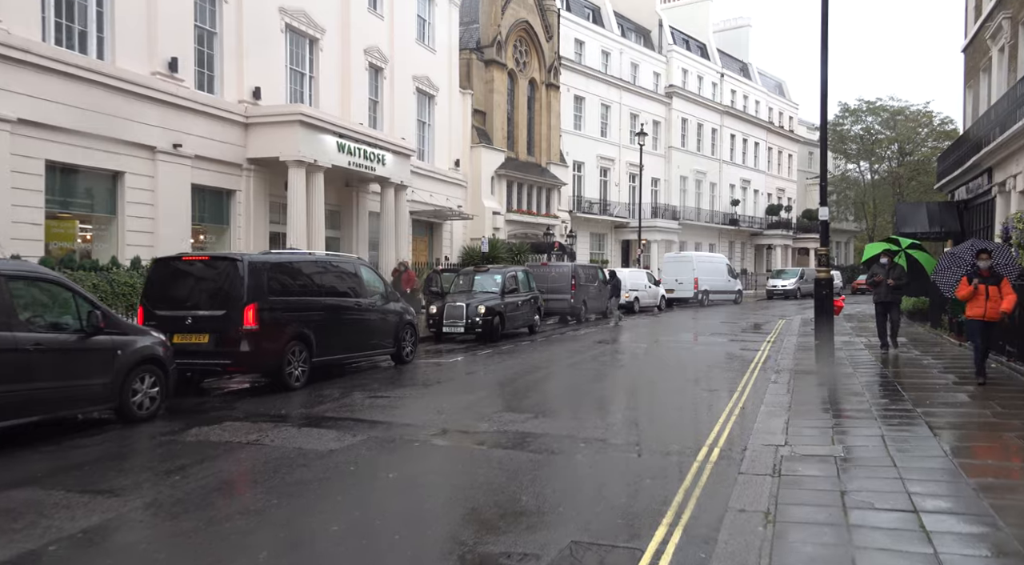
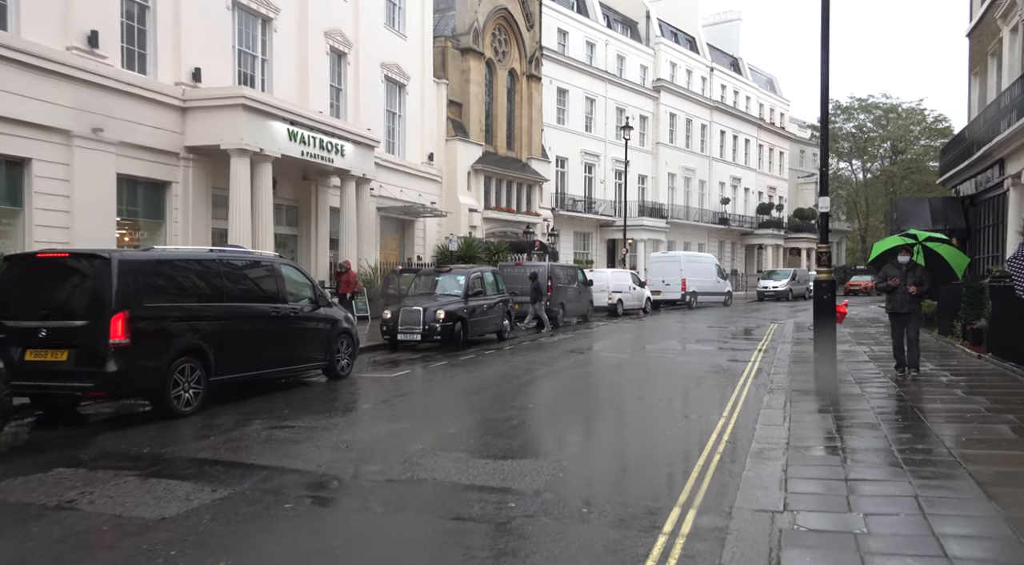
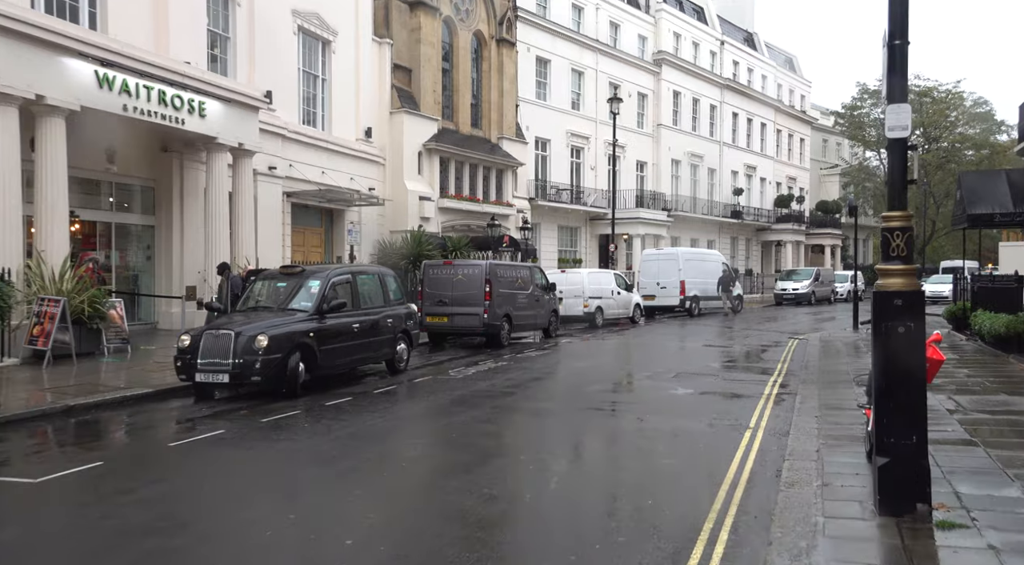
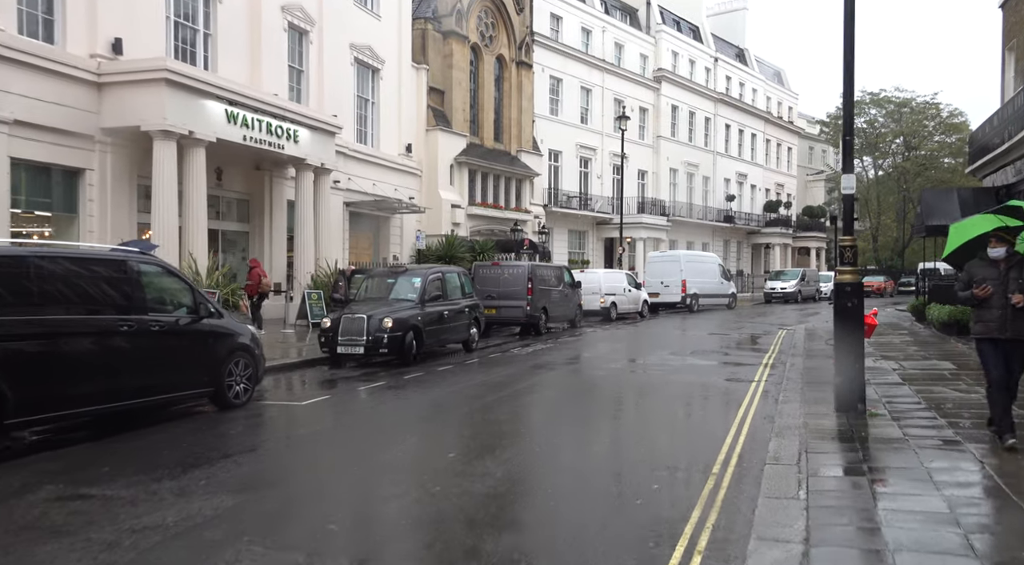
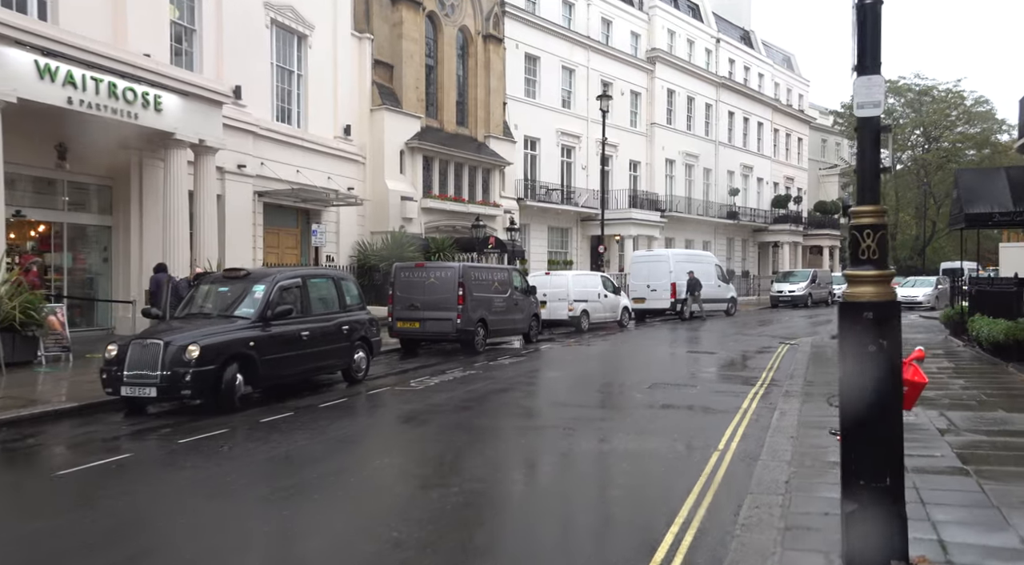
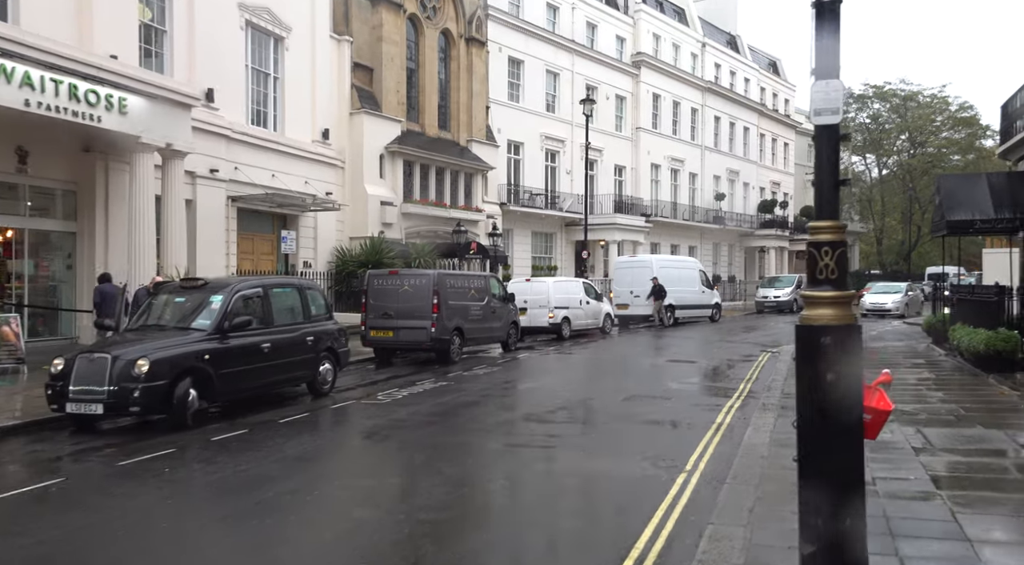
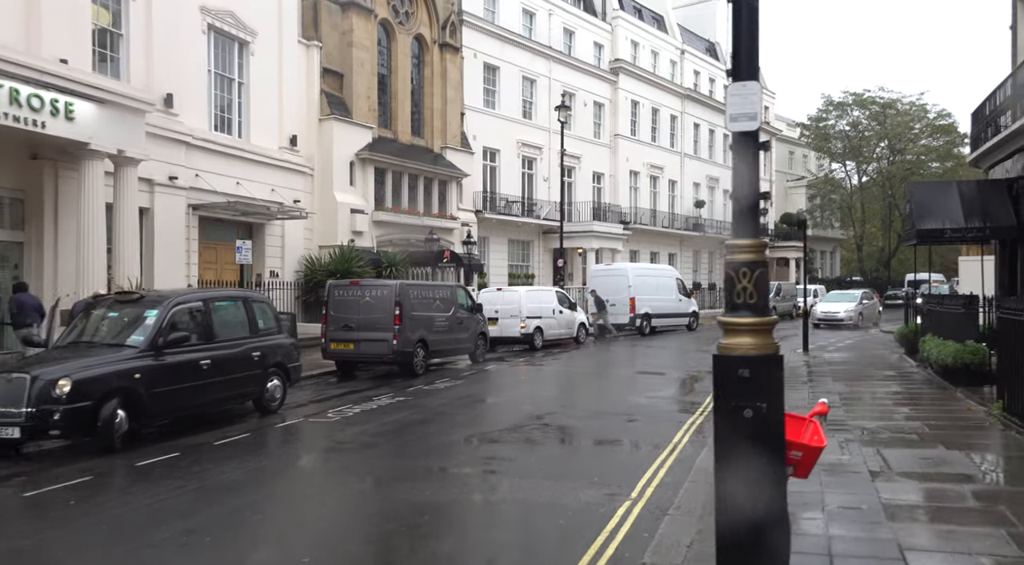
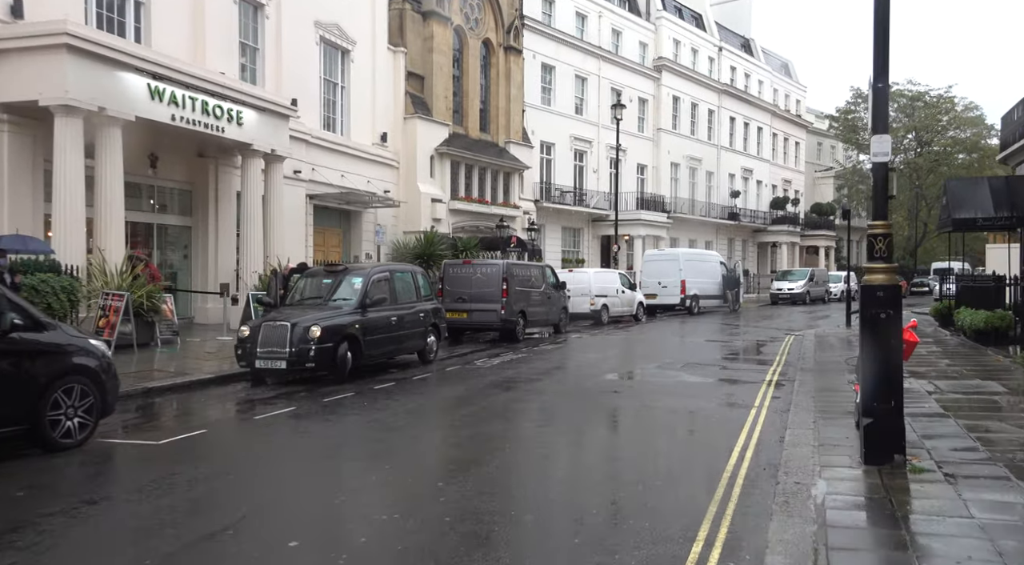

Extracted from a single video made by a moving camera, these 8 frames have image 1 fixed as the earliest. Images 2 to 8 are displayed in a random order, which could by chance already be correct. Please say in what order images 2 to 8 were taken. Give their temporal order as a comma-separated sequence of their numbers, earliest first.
2, 4, 8, 3, 5, 6, 7
